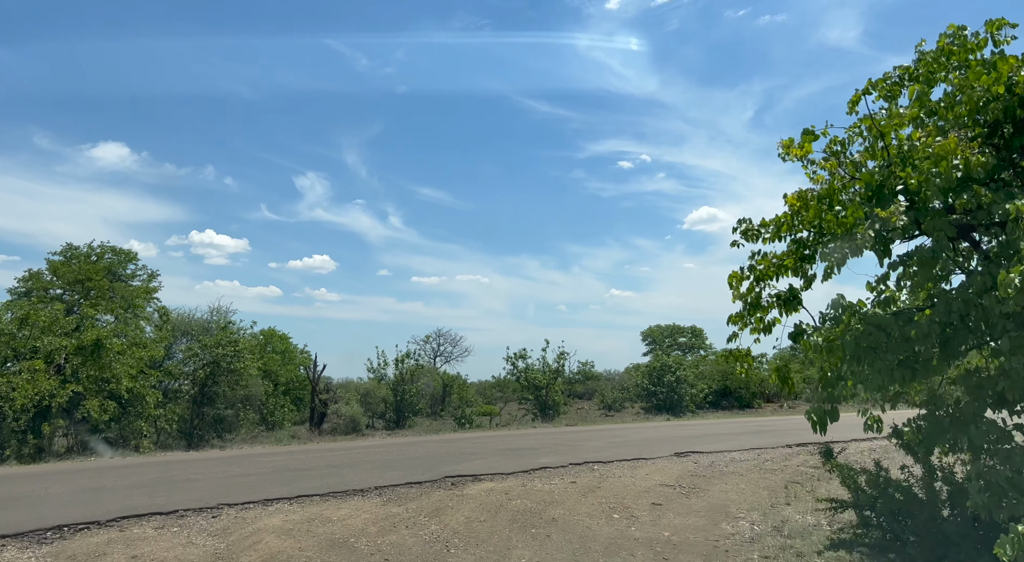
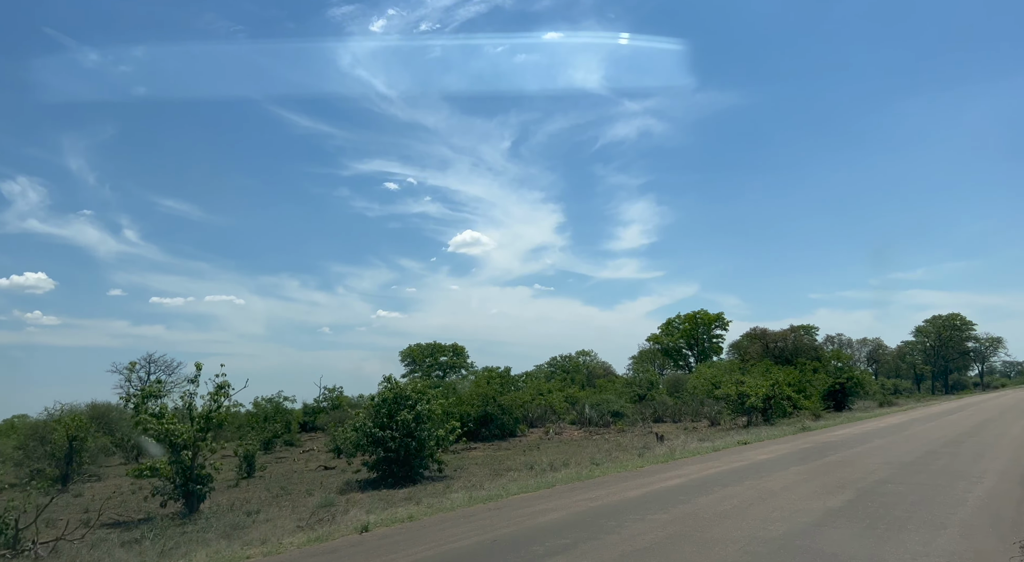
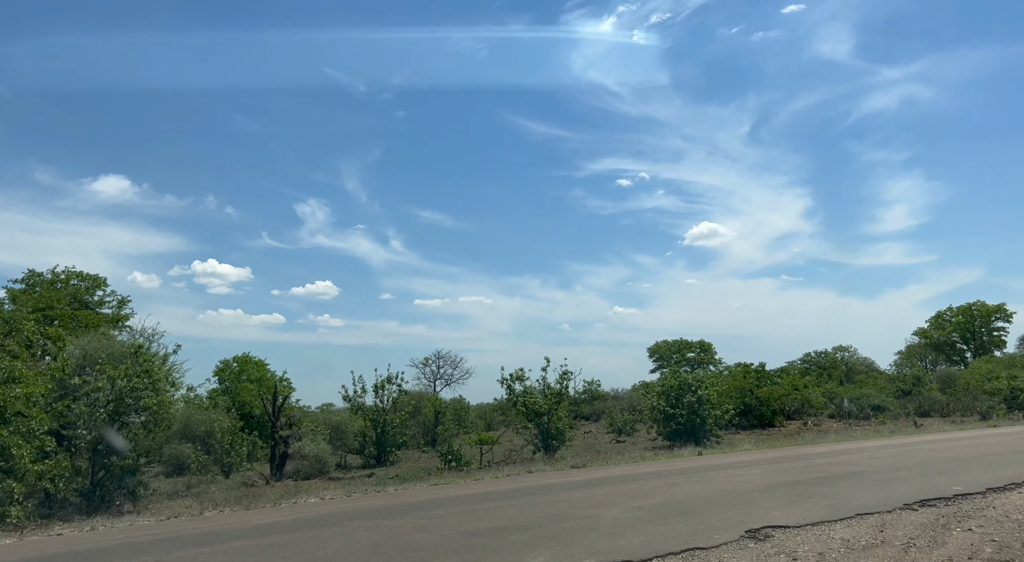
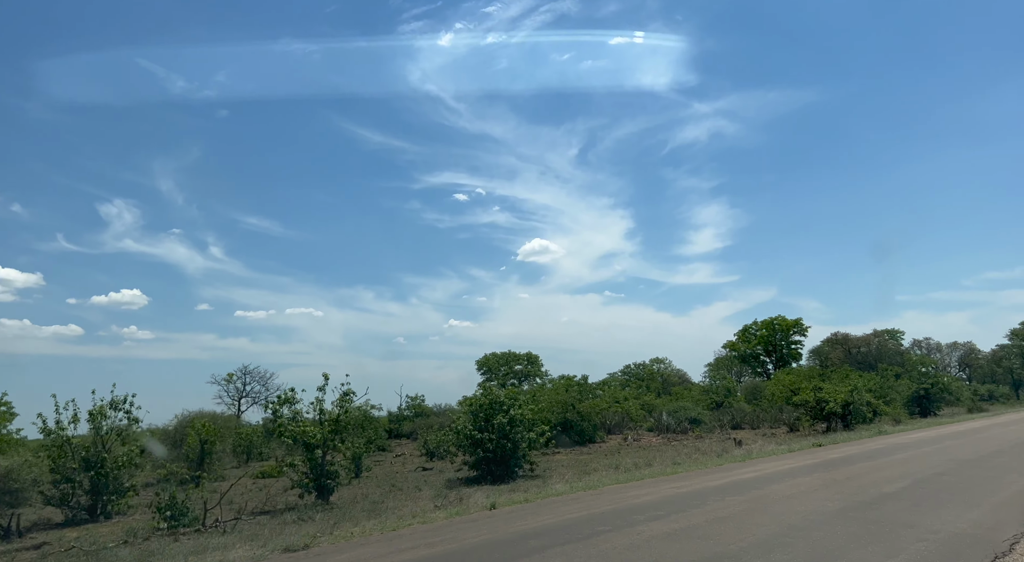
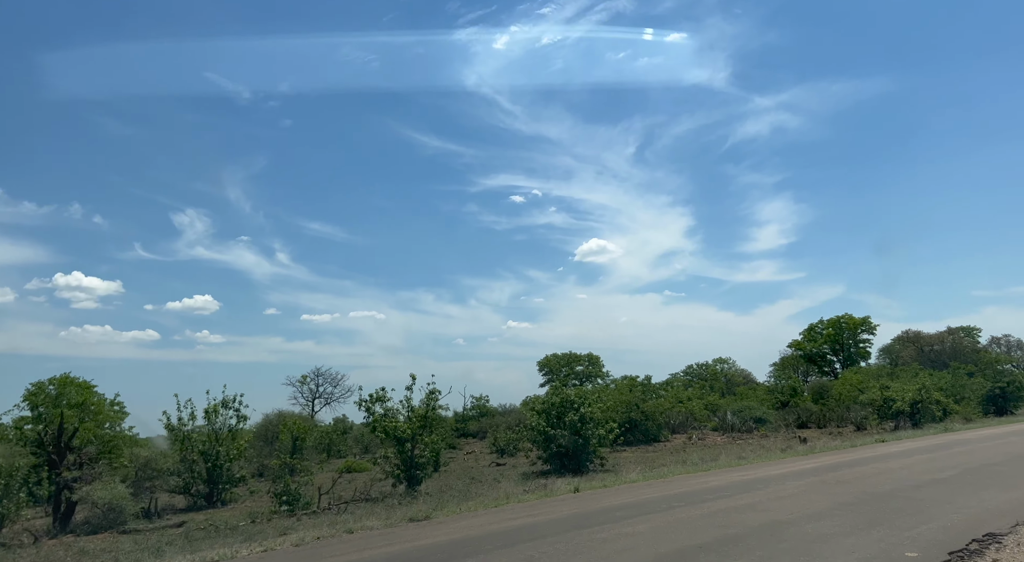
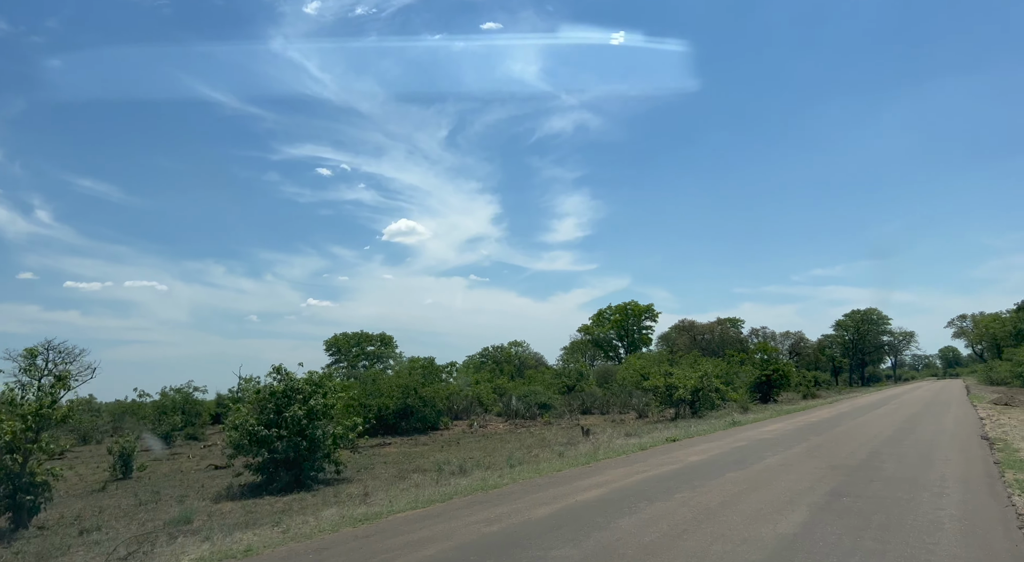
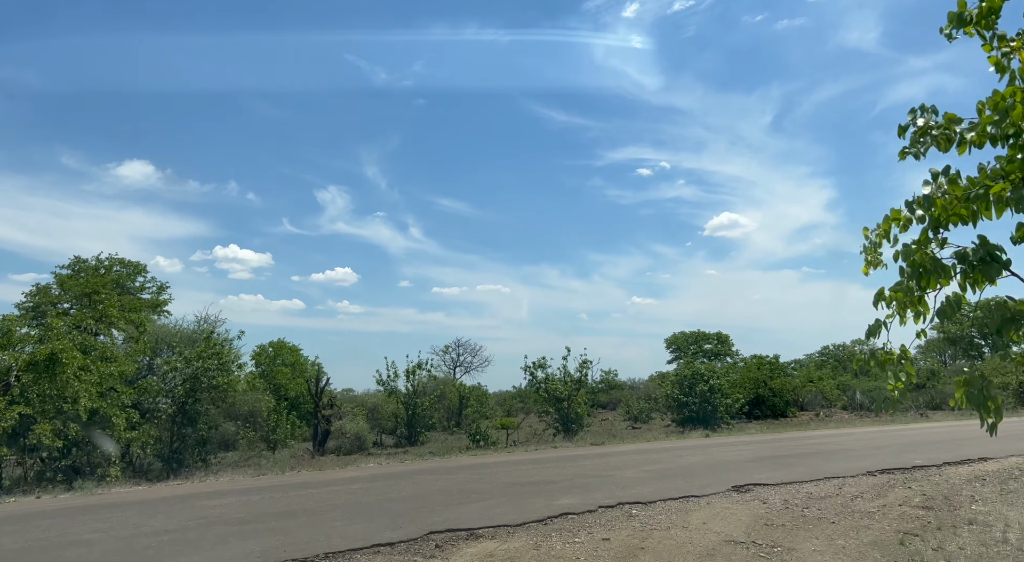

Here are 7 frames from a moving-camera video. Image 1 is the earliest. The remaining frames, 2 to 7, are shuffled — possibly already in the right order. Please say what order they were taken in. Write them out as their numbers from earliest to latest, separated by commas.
7, 3, 5, 4, 2, 6
